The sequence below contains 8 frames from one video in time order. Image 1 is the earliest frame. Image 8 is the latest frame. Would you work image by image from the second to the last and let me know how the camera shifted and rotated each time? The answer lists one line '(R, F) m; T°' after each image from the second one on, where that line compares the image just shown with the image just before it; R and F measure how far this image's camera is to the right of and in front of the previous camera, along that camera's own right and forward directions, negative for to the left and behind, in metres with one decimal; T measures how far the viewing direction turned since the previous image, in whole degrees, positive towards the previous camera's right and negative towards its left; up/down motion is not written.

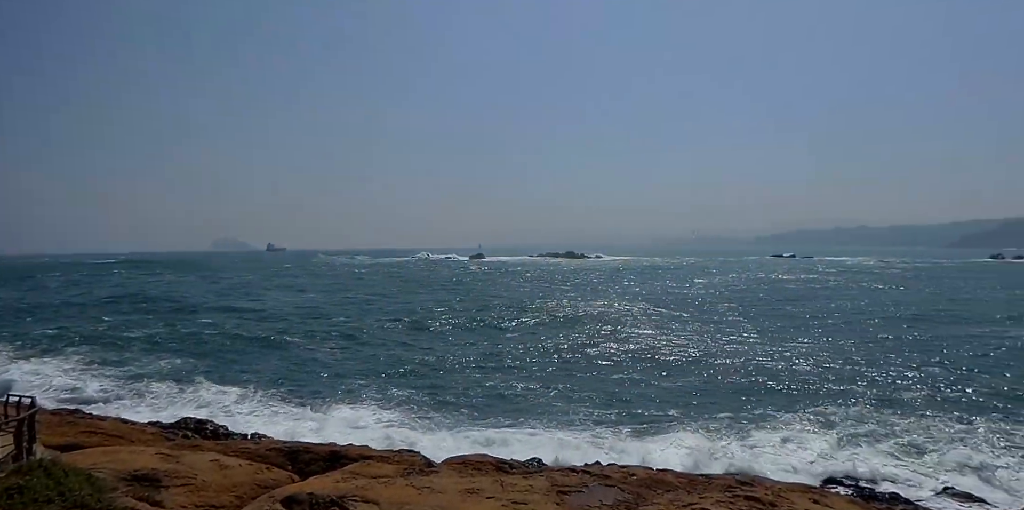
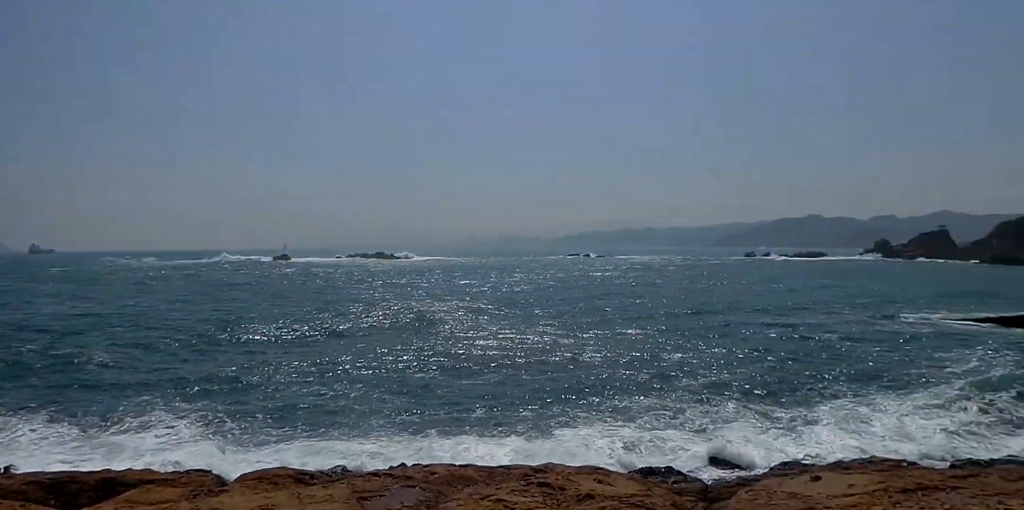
(+0.1, -0.1) m; +15°
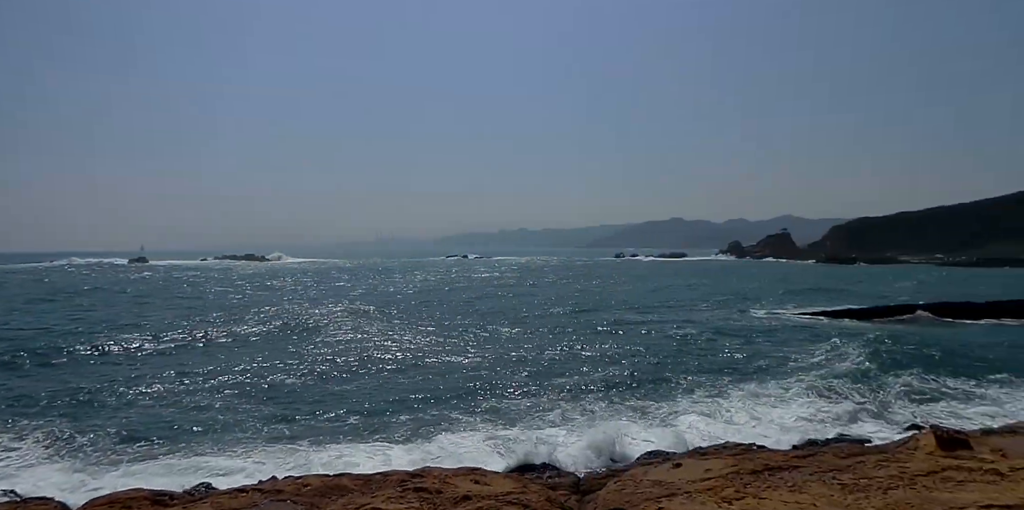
(0.0, -0.1) m; +10°
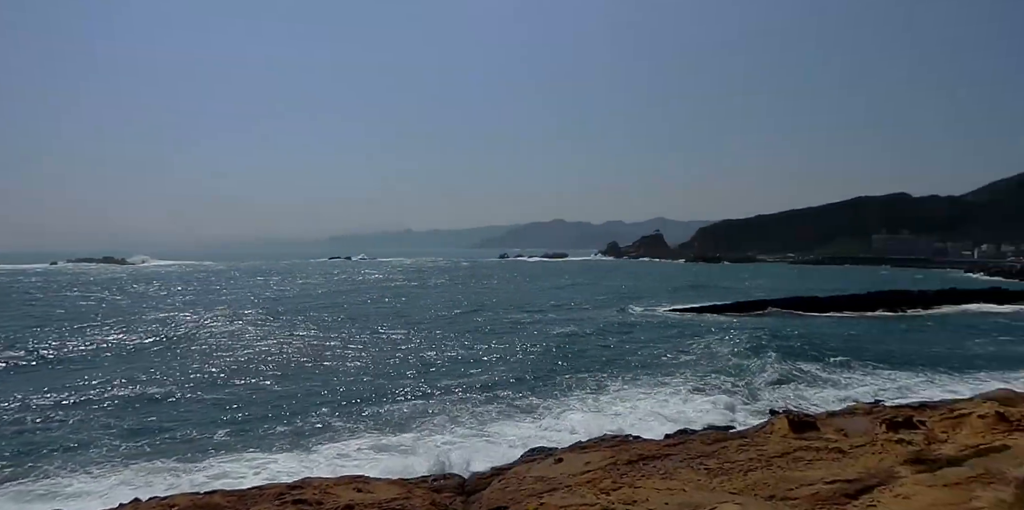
(0.0, 0.0) m; +9°
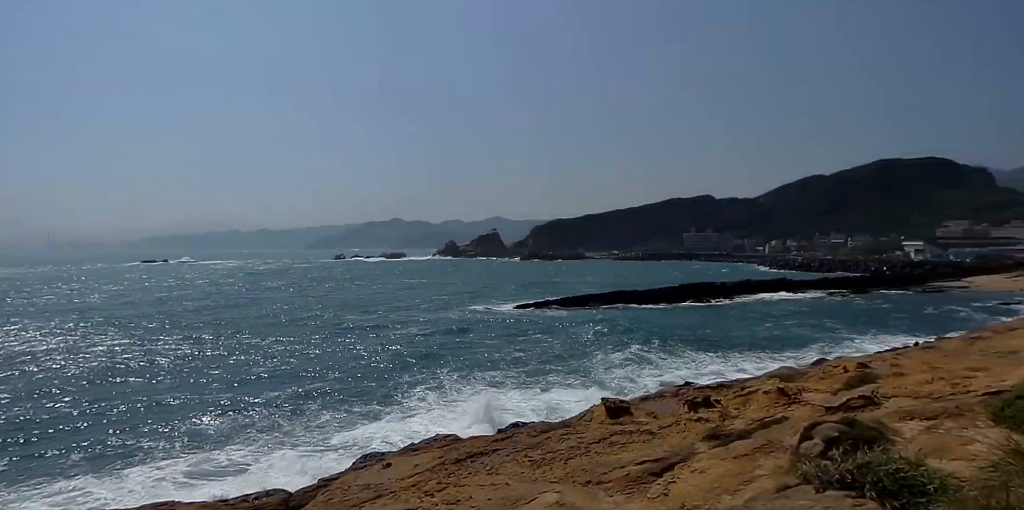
(+0.1, 0.0) m; +13°
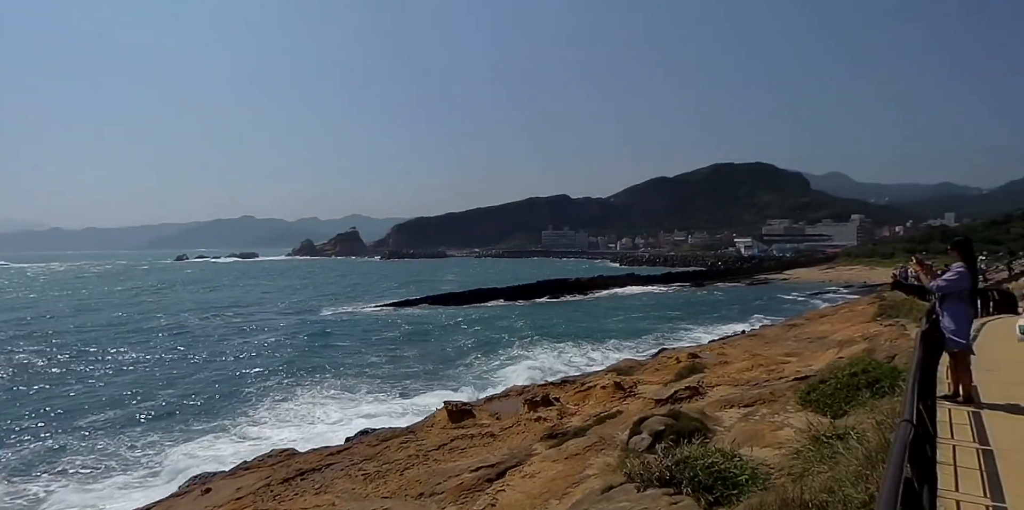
(+0.2, +0.2) m; +11°
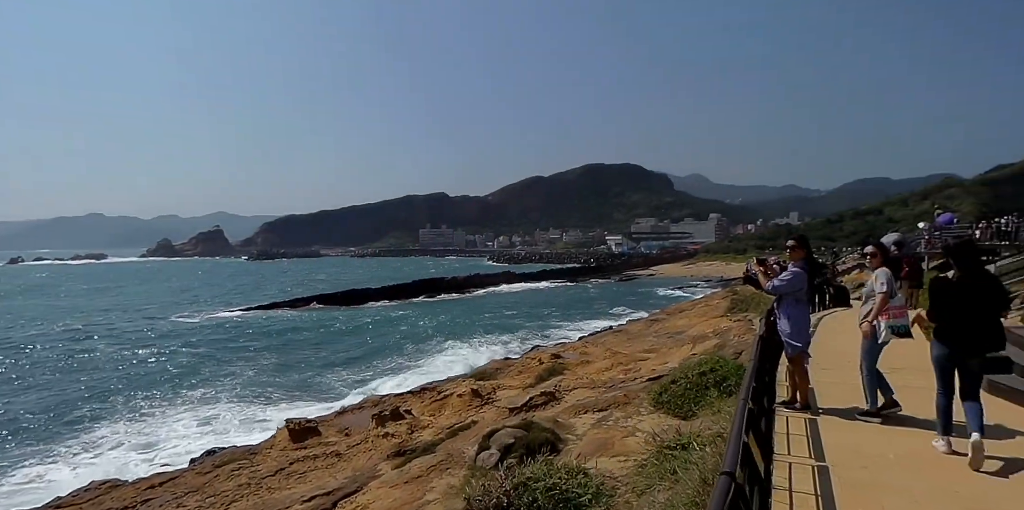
(+0.3, +0.4) m; +10°
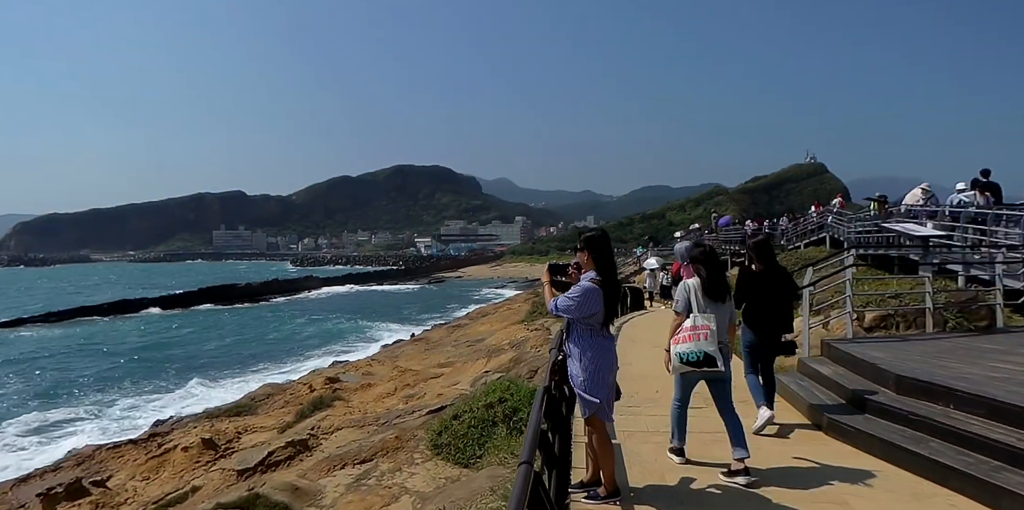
(+0.5, +1.4) m; +15°
